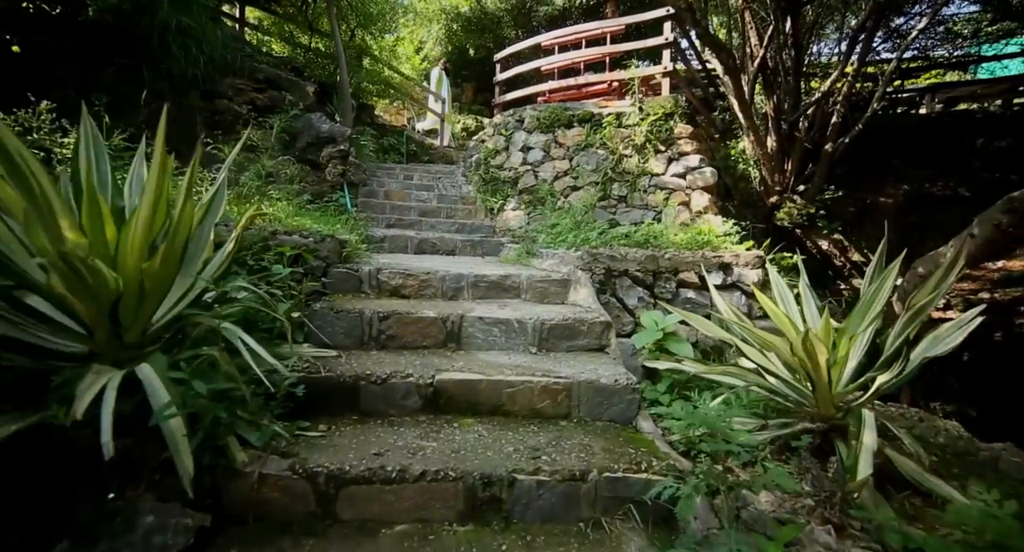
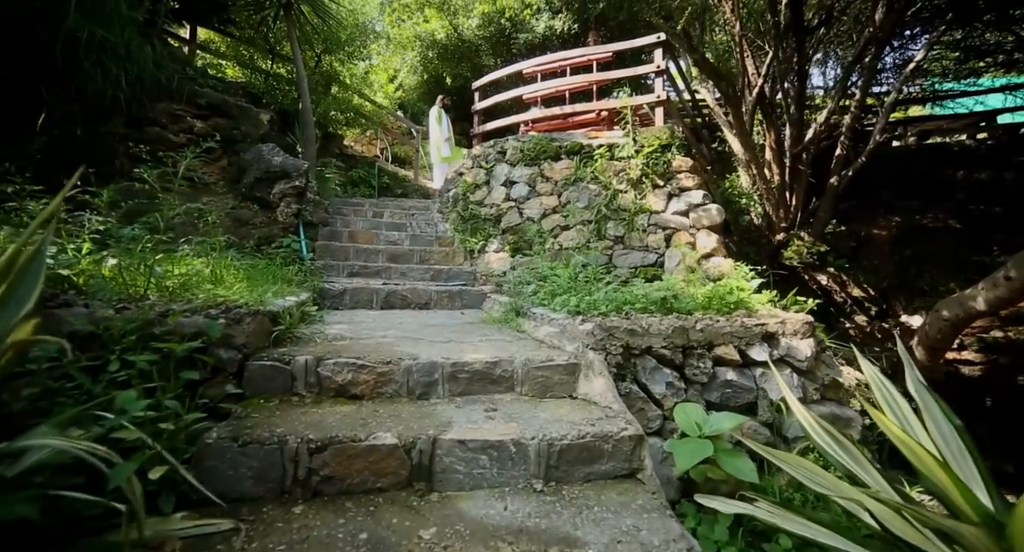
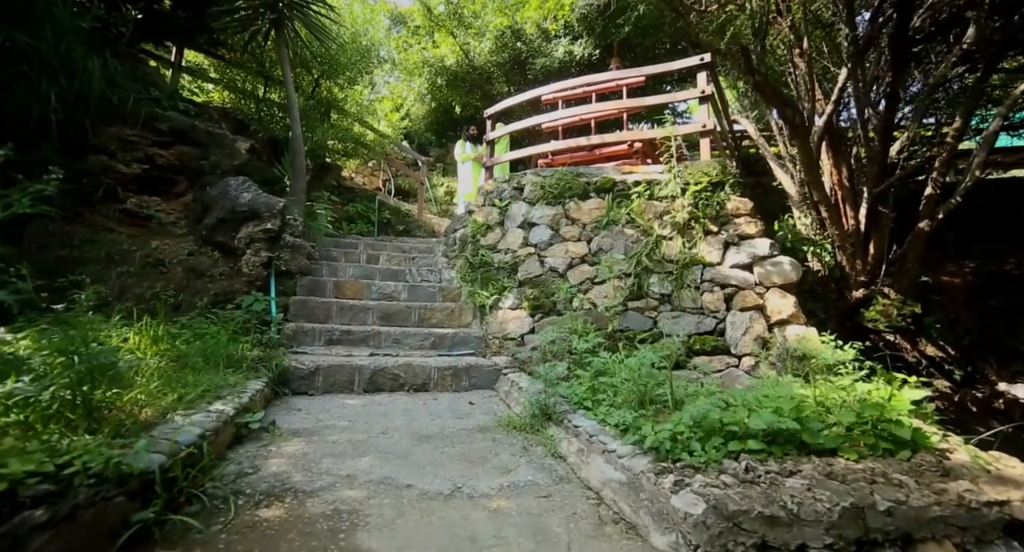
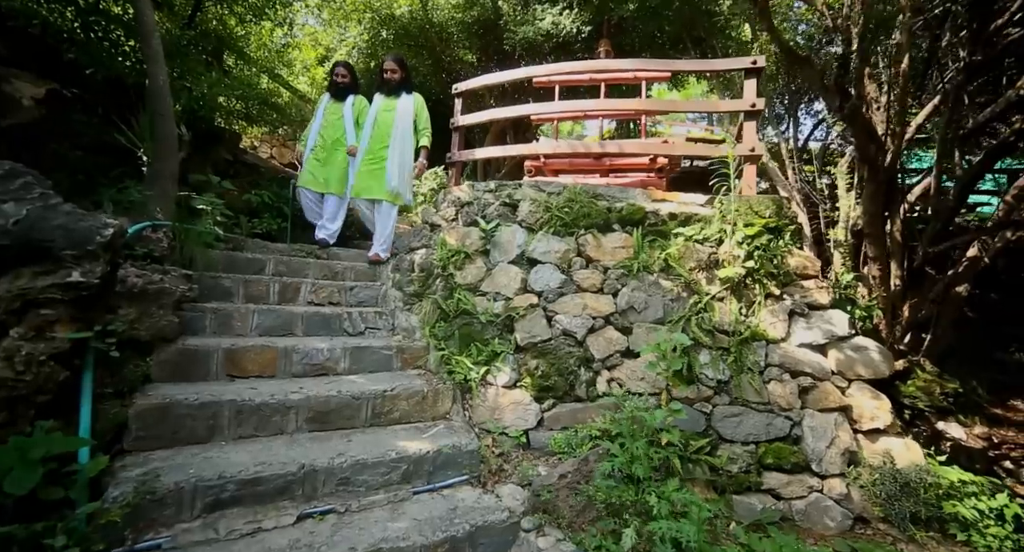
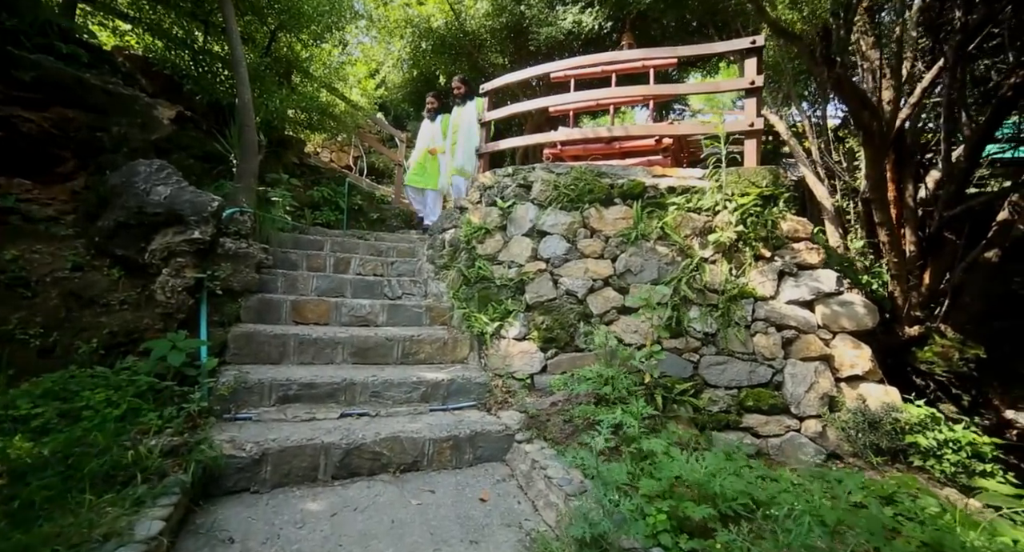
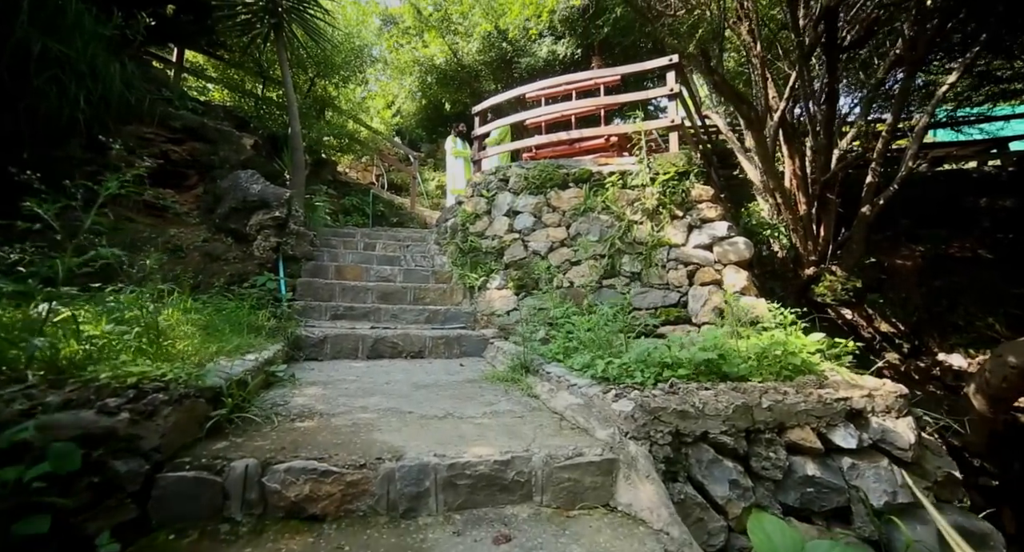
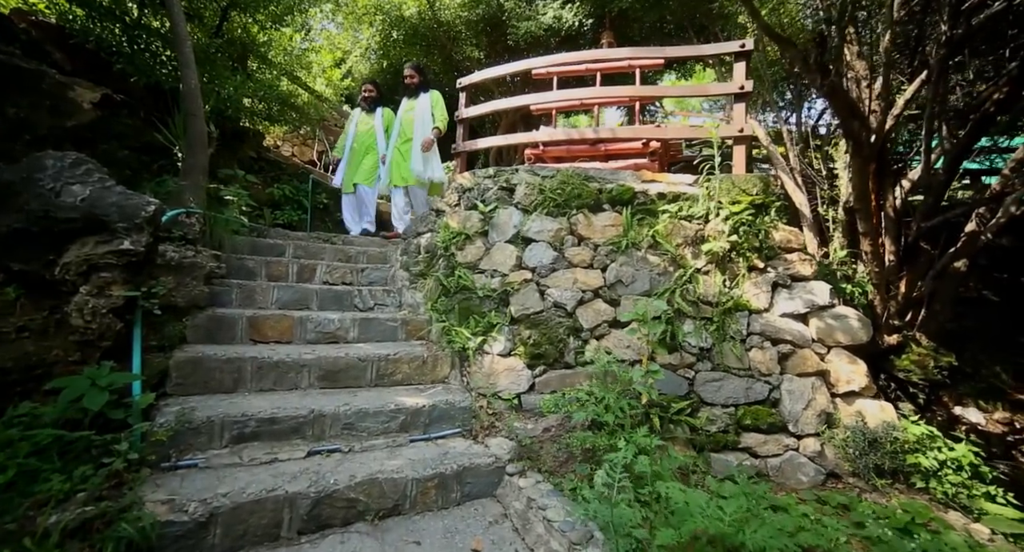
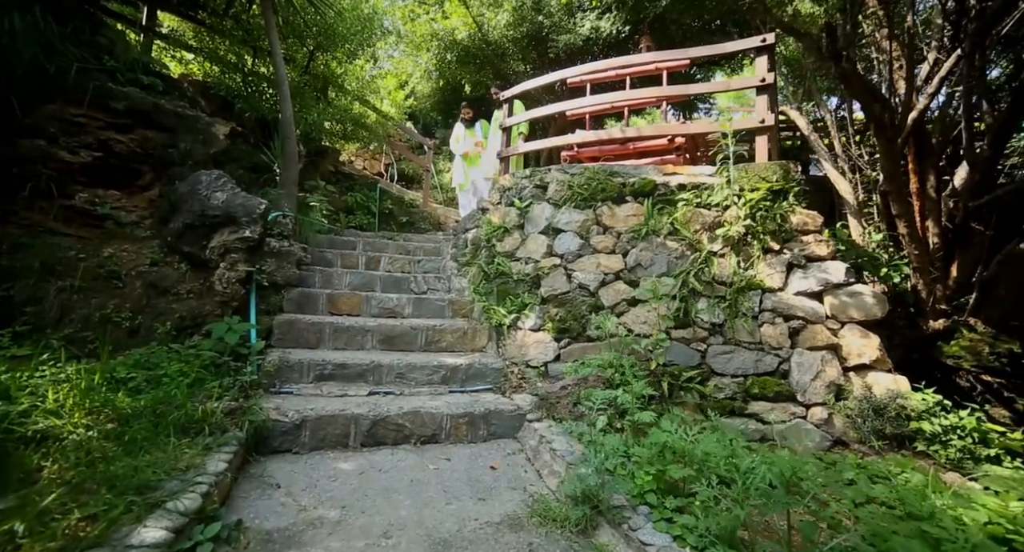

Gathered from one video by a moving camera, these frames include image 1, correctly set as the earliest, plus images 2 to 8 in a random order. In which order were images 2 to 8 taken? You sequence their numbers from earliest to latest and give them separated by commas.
2, 6, 3, 8, 5, 7, 4
